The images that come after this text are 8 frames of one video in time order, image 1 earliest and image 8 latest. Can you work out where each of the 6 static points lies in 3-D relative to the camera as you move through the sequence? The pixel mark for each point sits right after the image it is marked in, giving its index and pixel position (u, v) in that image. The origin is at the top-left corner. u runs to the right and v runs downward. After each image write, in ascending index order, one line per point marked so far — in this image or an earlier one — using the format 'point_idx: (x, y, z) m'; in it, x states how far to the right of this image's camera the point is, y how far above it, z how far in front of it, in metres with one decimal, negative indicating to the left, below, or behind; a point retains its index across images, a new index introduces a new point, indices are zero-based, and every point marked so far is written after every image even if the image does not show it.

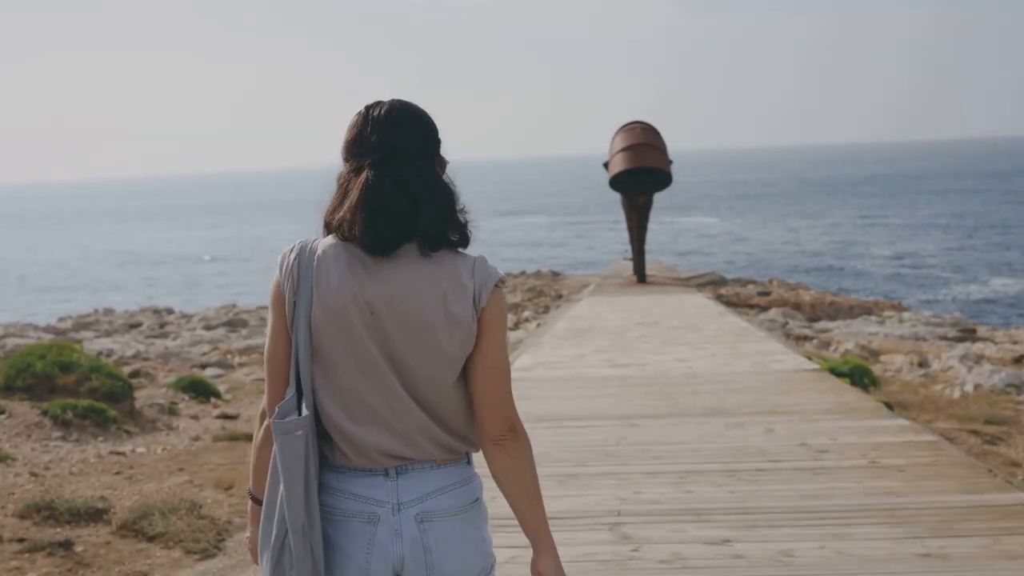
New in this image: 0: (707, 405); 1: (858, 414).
0: (+1.6, -1.0, +9.3) m
1: (+2.6, -0.9, +8.4) m
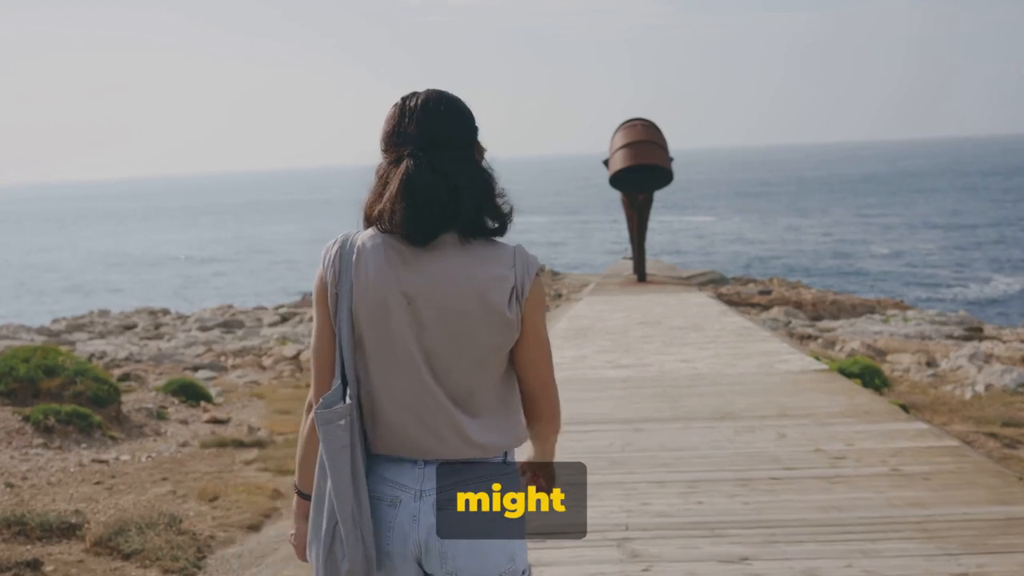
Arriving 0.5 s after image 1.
0: (+1.6, -1.0, +8.9) m
1: (+2.6, -0.9, +8.1) m
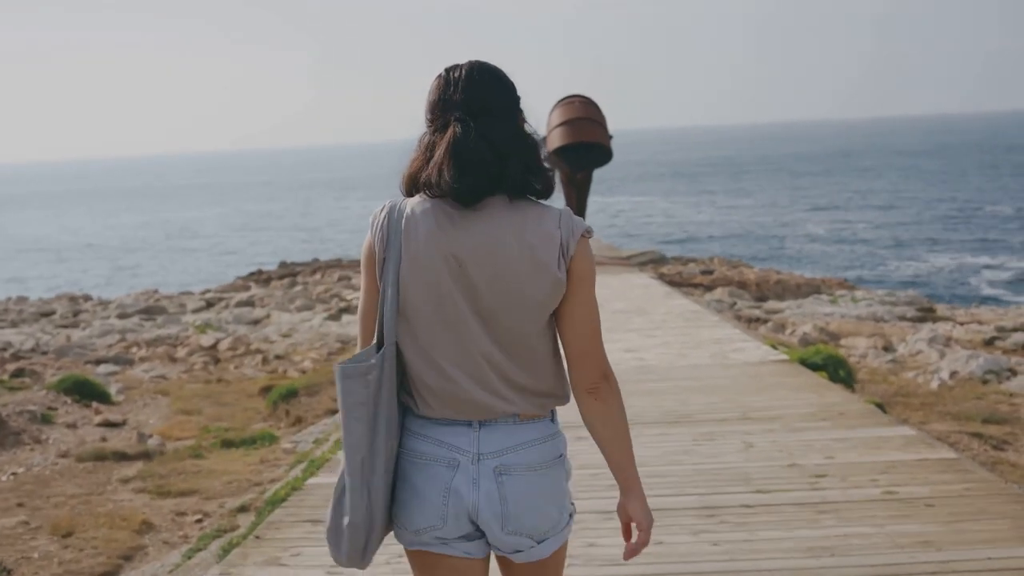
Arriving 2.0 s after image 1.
0: (+1.1, -0.9, +7.9) m
1: (+2.1, -0.8, +7.1) m
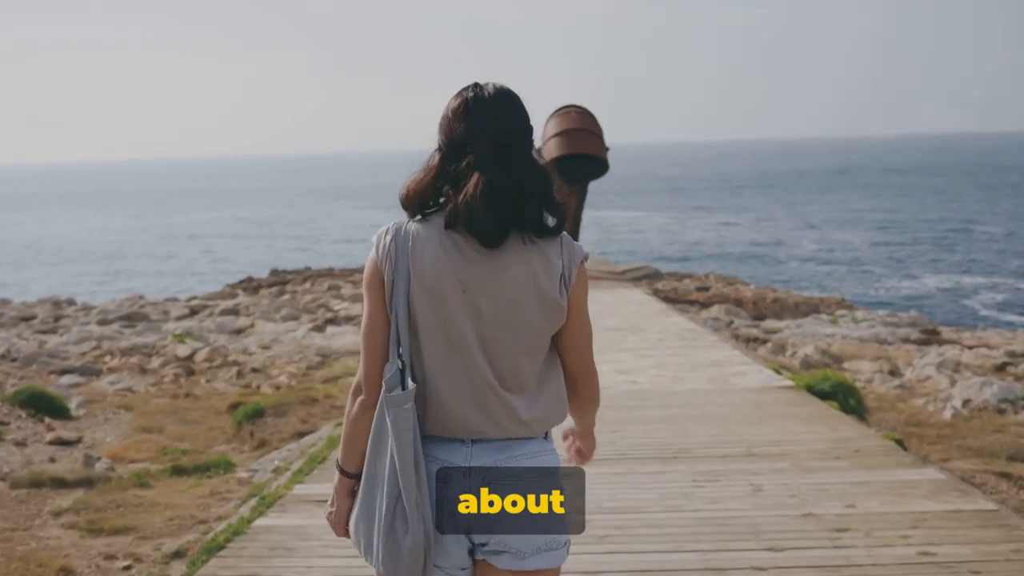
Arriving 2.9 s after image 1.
0: (+1.0, -1.0, +7.1) m
1: (+2.0, -1.0, +6.3) m
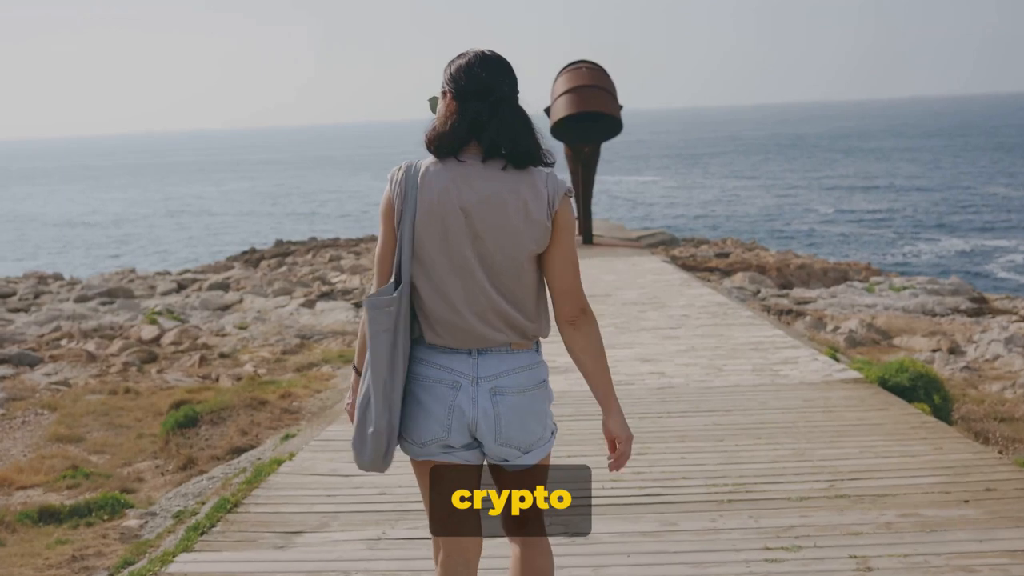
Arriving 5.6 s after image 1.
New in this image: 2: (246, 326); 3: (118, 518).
0: (+0.9, -0.8, +5.2) m
1: (+1.9, -0.8, +4.4) m
2: (-4.1, -0.6, +17.4) m
3: (-1.9, -1.1, +5.3) m
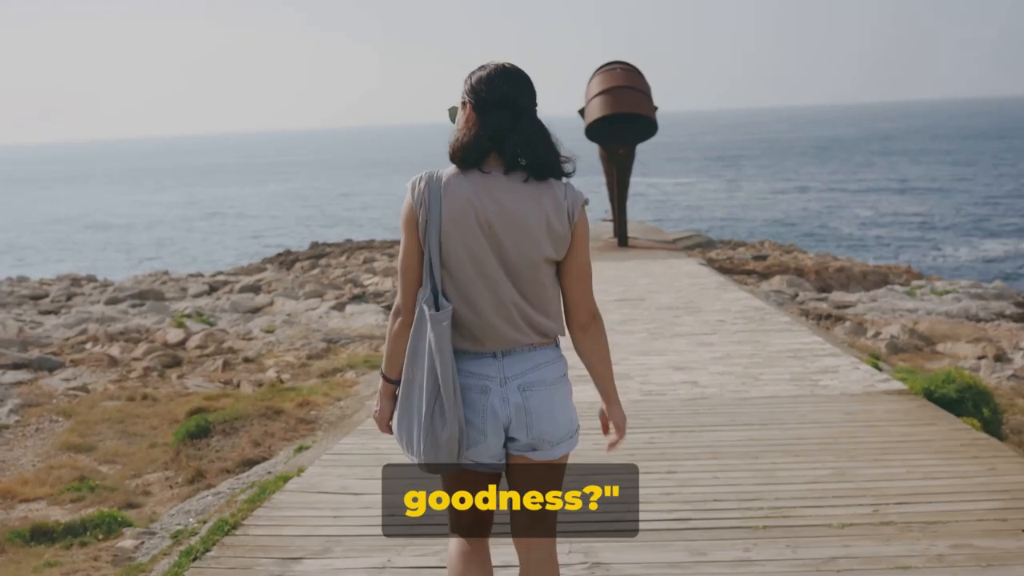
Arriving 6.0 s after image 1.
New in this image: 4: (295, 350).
0: (+1.0, -0.9, +4.8) m
1: (+2.0, -0.9, +4.0) m
2: (-3.6, -0.6, +17.1) m
3: (-1.8, -1.1, +5.0) m
4: (-2.7, -0.8, +14.1) m
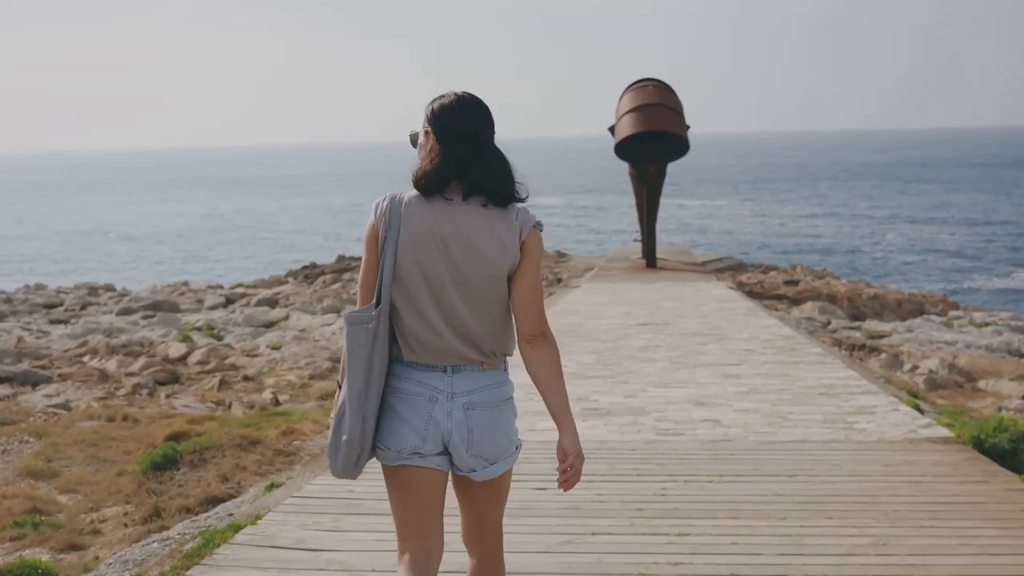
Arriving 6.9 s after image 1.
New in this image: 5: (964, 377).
0: (+0.9, -1.0, +4.1) m
1: (+1.9, -1.0, +3.2) m
2: (-3.4, -0.9, +16.5) m
3: (-1.8, -1.2, +4.3) m
4: (-2.6, -1.0, +13.5) m
5: (+5.1, -1.0, +12.6) m
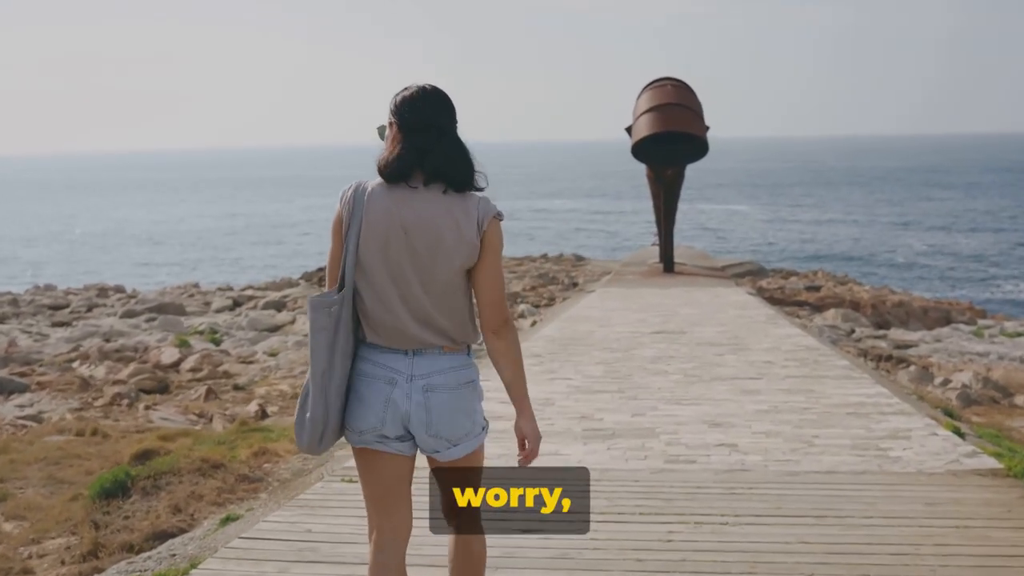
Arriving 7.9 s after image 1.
0: (+0.8, -1.1, +3.3) m
1: (+1.8, -1.1, +2.5) m
2: (-3.3, -0.9, +15.8) m
3: (-1.9, -1.2, +3.6) m
4: (-2.5, -1.0, +12.8) m
5: (+5.1, -1.1, +11.8) m
